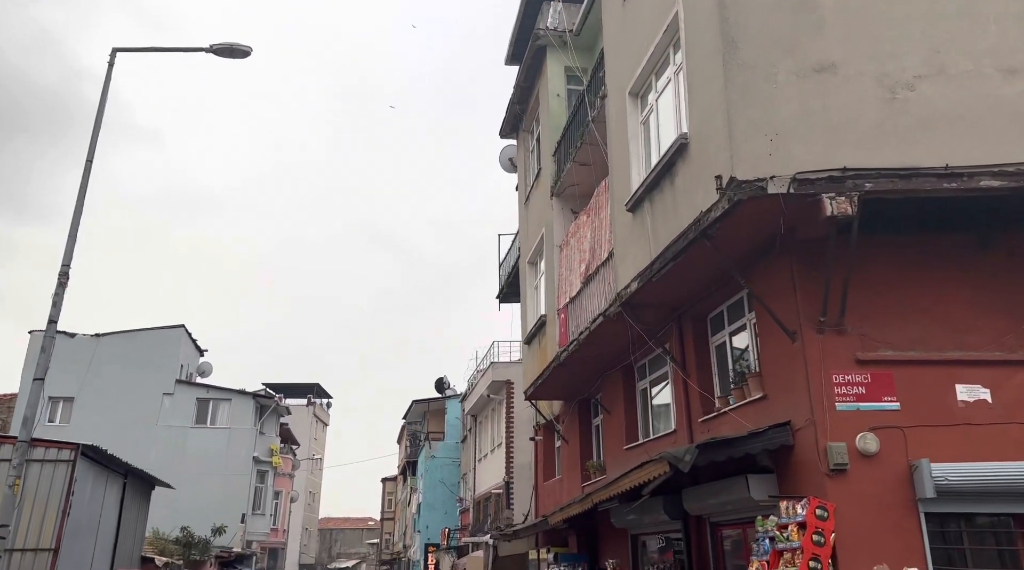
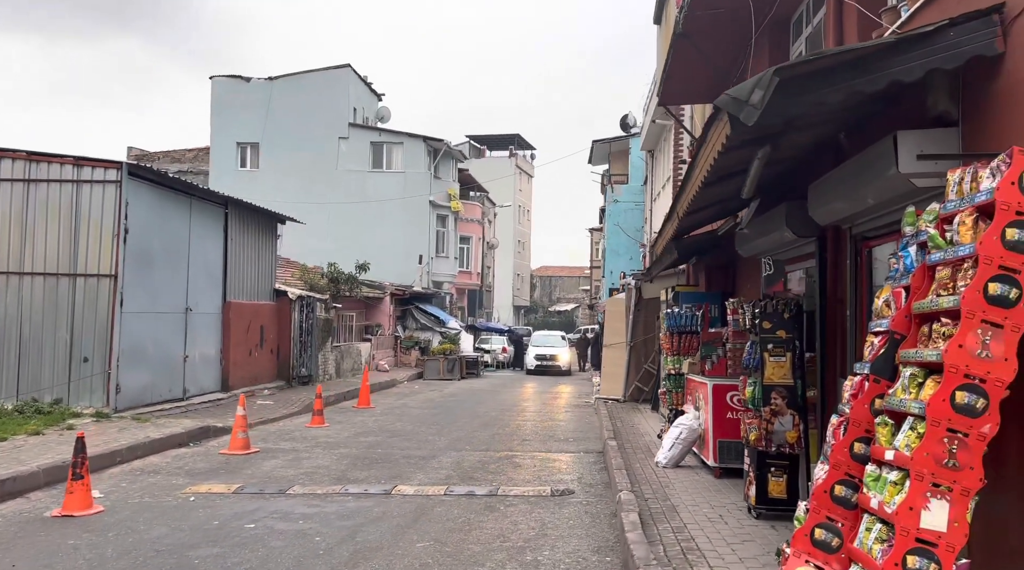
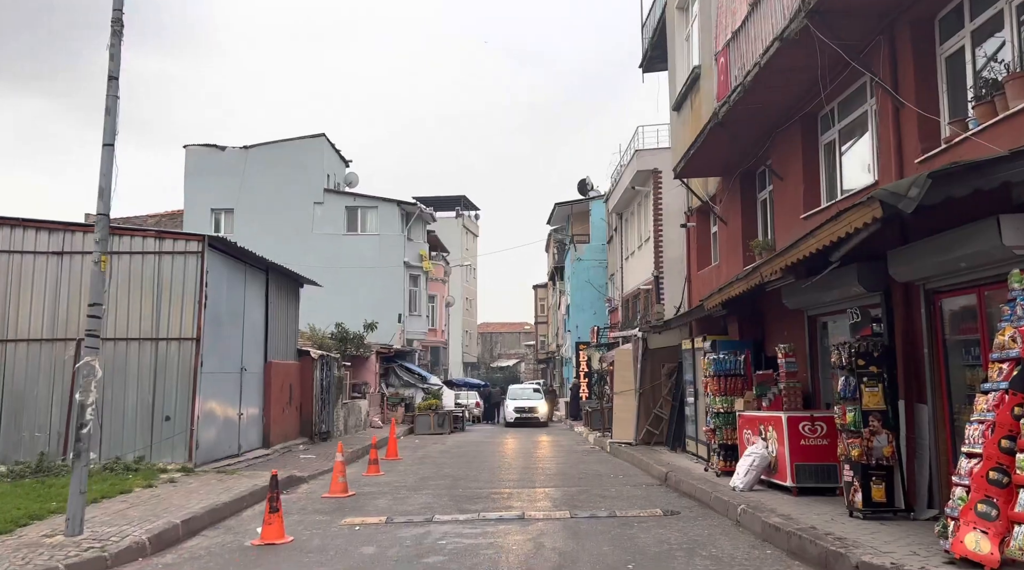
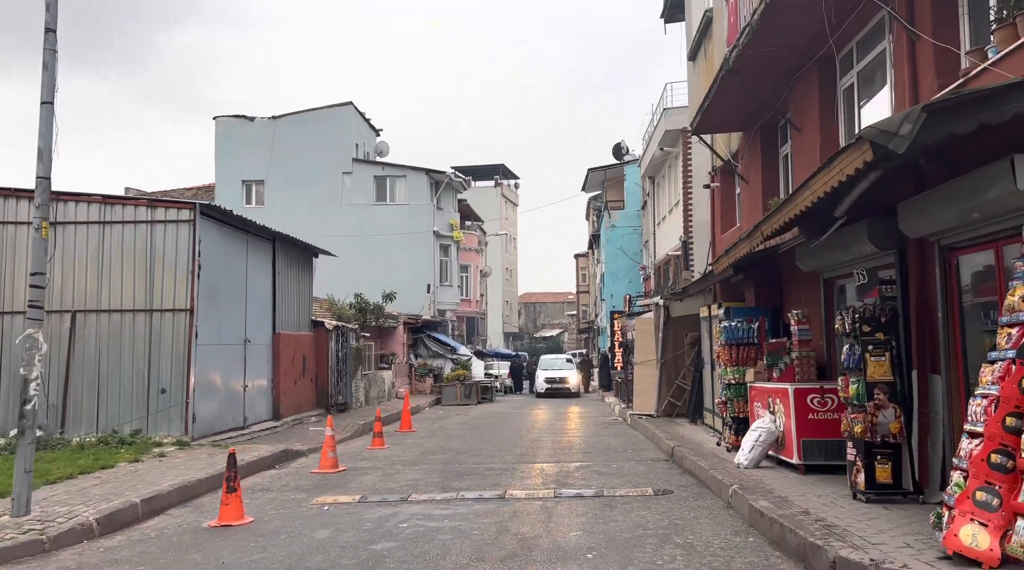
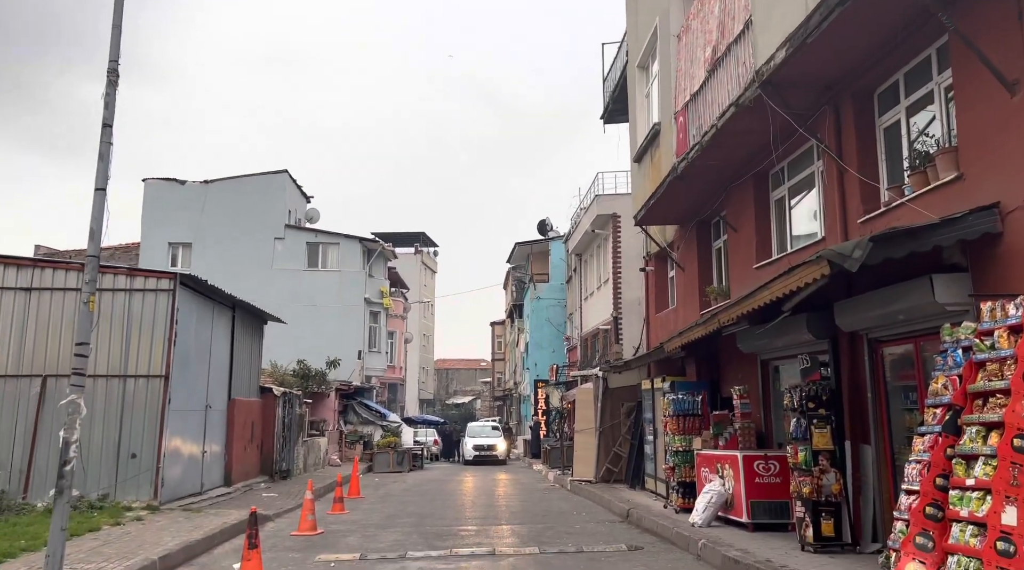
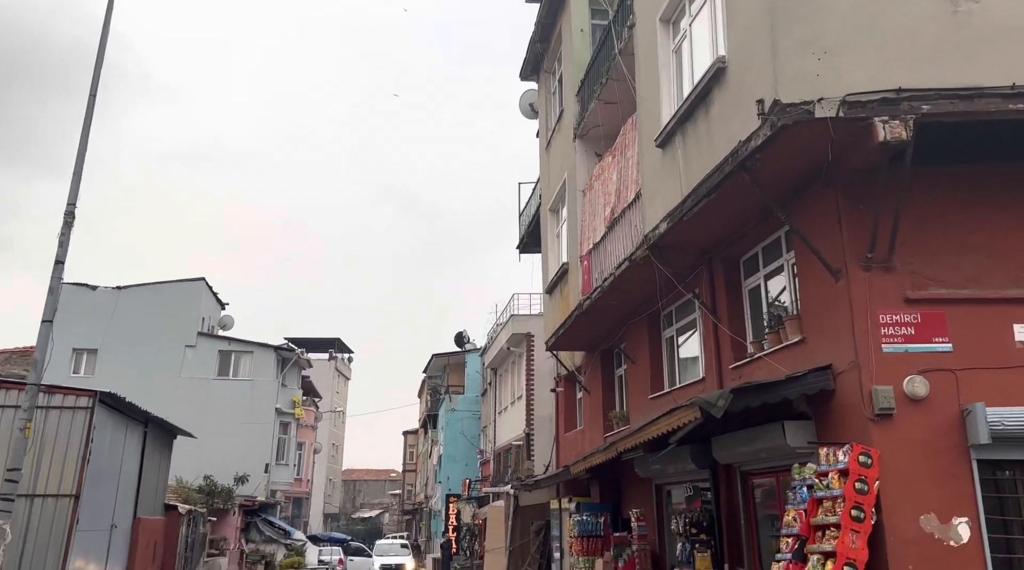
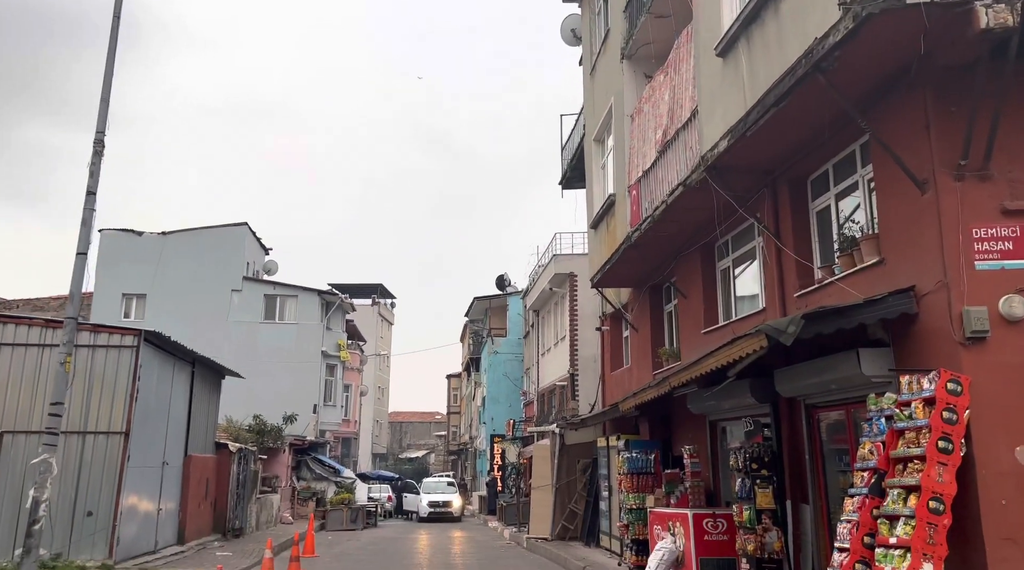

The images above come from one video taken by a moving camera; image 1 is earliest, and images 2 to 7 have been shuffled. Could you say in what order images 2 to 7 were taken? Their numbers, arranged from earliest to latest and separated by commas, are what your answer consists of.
6, 7, 5, 3, 4, 2
